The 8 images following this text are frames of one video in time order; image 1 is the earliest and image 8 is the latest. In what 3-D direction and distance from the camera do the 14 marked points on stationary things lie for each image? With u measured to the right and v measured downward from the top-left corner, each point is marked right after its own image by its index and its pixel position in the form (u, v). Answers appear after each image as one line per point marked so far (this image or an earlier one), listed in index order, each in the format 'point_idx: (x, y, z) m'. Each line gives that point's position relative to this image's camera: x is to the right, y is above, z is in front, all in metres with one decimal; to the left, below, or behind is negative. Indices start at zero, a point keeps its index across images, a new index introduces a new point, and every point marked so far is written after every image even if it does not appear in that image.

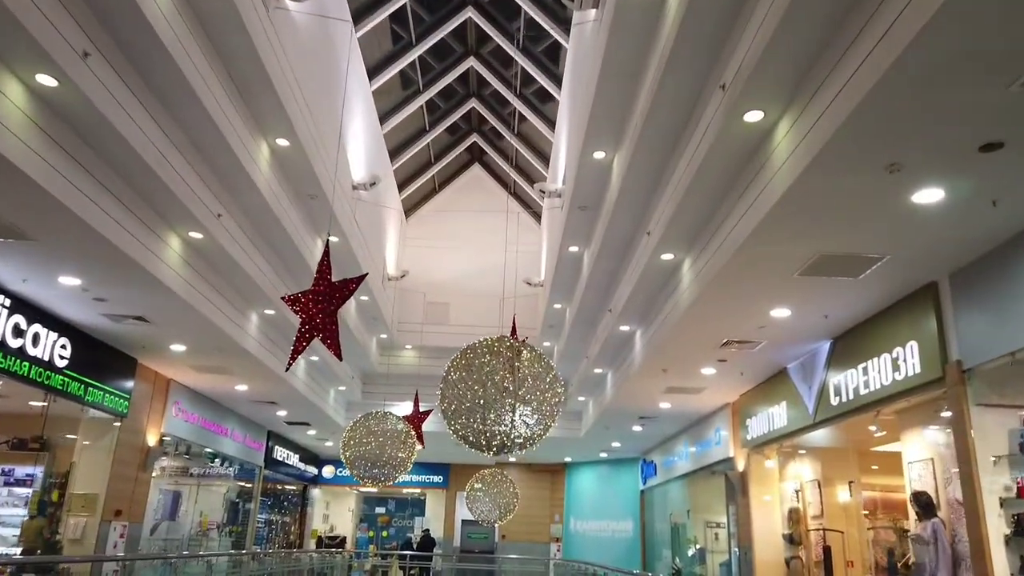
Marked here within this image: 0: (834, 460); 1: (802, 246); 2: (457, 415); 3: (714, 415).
0: (+3.6, -1.9, +8.5) m
1: (+2.1, +0.3, +5.5) m
2: (-0.4, -0.8, +5.0) m
3: (+3.0, -1.9, +11.5) m
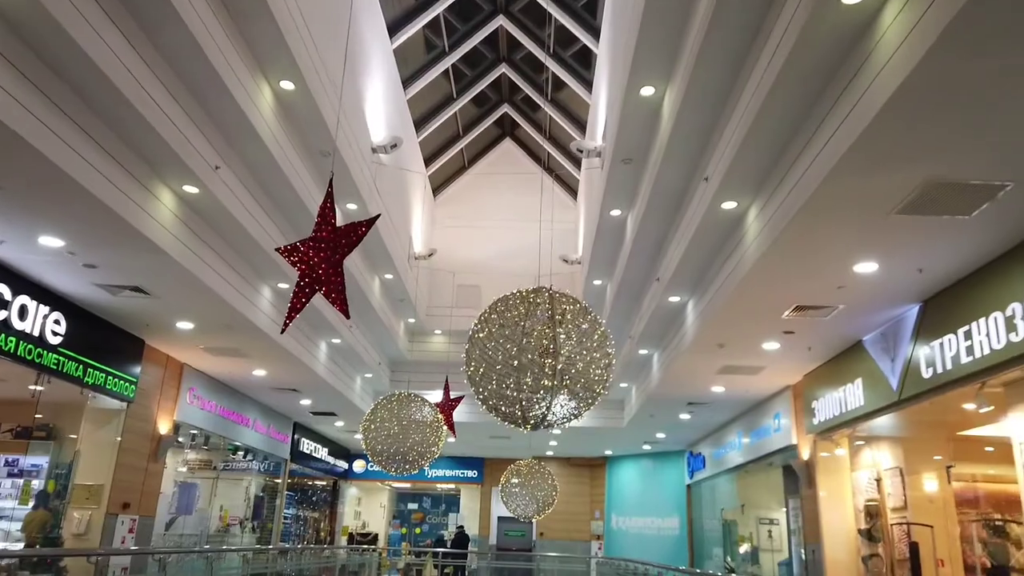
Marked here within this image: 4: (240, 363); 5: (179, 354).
0: (+4.0, -1.5, +7.5) m
1: (+2.3, +0.7, +4.5) m
2: (-0.2, -0.5, +4.1) m
3: (+3.6, -1.5, +10.4) m
4: (-3.5, -1.0, +9.8) m
5: (-4.1, -0.8, +9.4) m
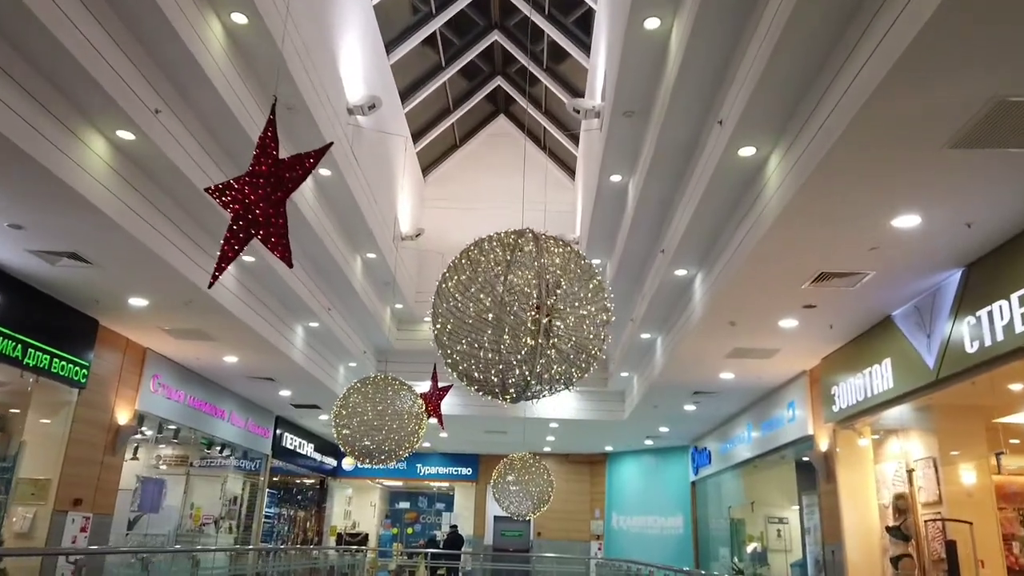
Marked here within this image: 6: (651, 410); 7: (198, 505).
0: (+3.9, -1.3, +6.7) m
1: (+2.2, +1.0, +3.7) m
2: (-0.3, -0.2, +3.4) m
3: (+3.5, -1.3, +9.7) m
4: (-3.6, -0.7, +9.1) m
5: (-4.2, -0.6, +8.7) m
6: (+2.2, -1.9, +12.0) m
7: (-4.7, -3.3, +11.4) m
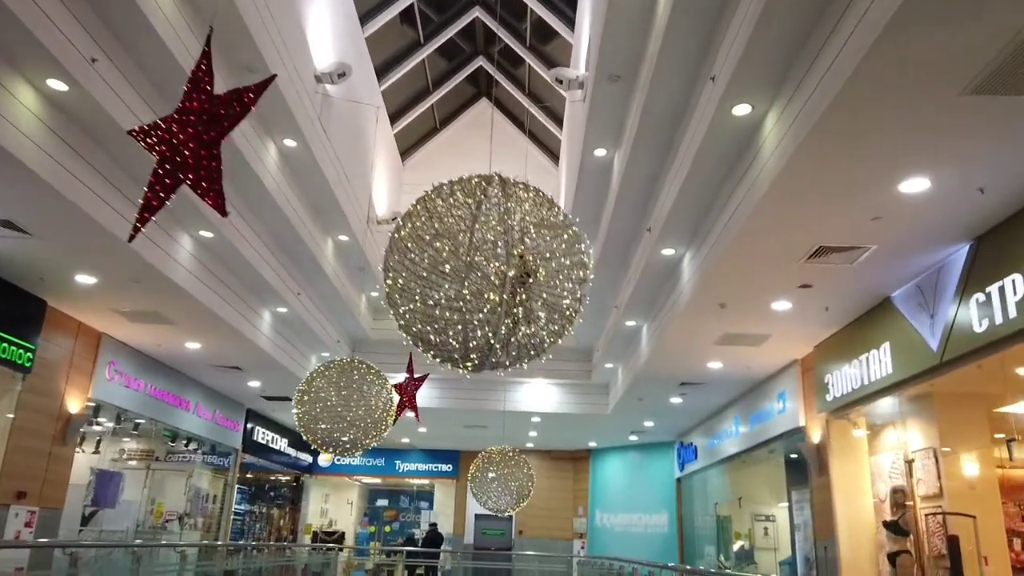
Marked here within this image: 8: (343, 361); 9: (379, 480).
0: (+3.7, -1.1, +6.3) m
1: (+2.0, +1.1, +3.3) m
2: (-0.4, 0.0, +2.9) m
3: (+3.2, -1.1, +9.3) m
4: (-3.9, -0.5, +8.5) m
5: (-4.5, -0.4, +8.1) m
6: (+1.9, -1.7, +11.5) m
7: (-5.0, -3.0, +10.9) m
8: (-1.4, -0.6, +6.4) m
9: (-3.3, -4.7, +18.6) m
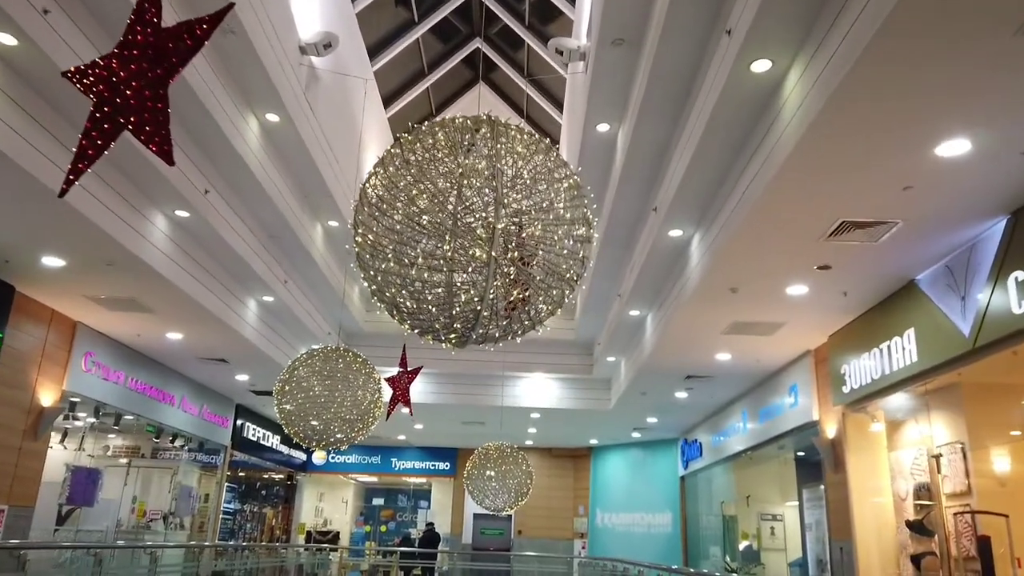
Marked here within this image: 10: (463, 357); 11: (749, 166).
0: (+3.6, -1.0, +5.9) m
1: (+2.0, +1.3, +2.9) m
2: (-0.4, +0.1, +2.5) m
3: (+3.2, -0.9, +8.8) m
4: (-3.9, -0.4, +8.1) m
5: (-4.5, -0.2, +7.7) m
6: (+1.8, -1.6, +11.1) m
7: (-5.0, -2.9, +10.5) m
8: (-1.5, -0.5, +6.0) m
9: (-3.3, -4.6, +18.1) m
10: (-0.8, -1.1, +12.2) m
11: (+1.6, +0.8, +5.1) m
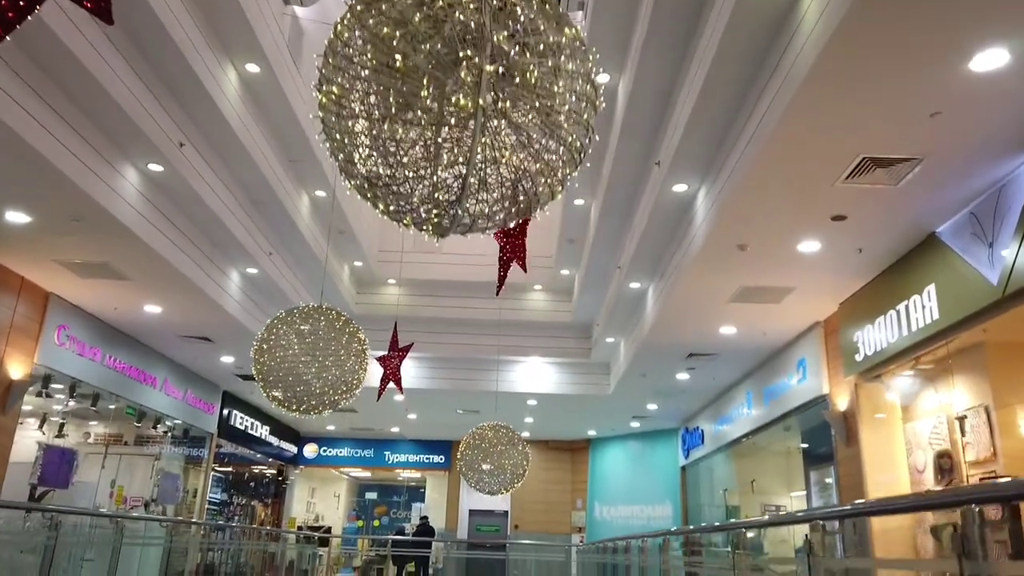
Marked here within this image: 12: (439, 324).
0: (+3.6, -0.6, +5.5) m
1: (+2.0, +1.6, +2.5) m
2: (-0.4, +0.5, +2.1) m
3: (+3.1, -0.6, +8.5) m
4: (-3.9, -0.1, +7.7) m
5: (-4.5, +0.1, +7.3) m
6: (+1.8, -1.3, +10.7) m
7: (-5.1, -2.6, +10.0) m
8: (-1.5, -0.2, +5.6) m
9: (-3.4, -4.3, +17.7) m
10: (-0.9, -0.8, +11.8) m
11: (+1.5, +1.2, +4.8) m
12: (-1.1, -0.6, +11.8) m
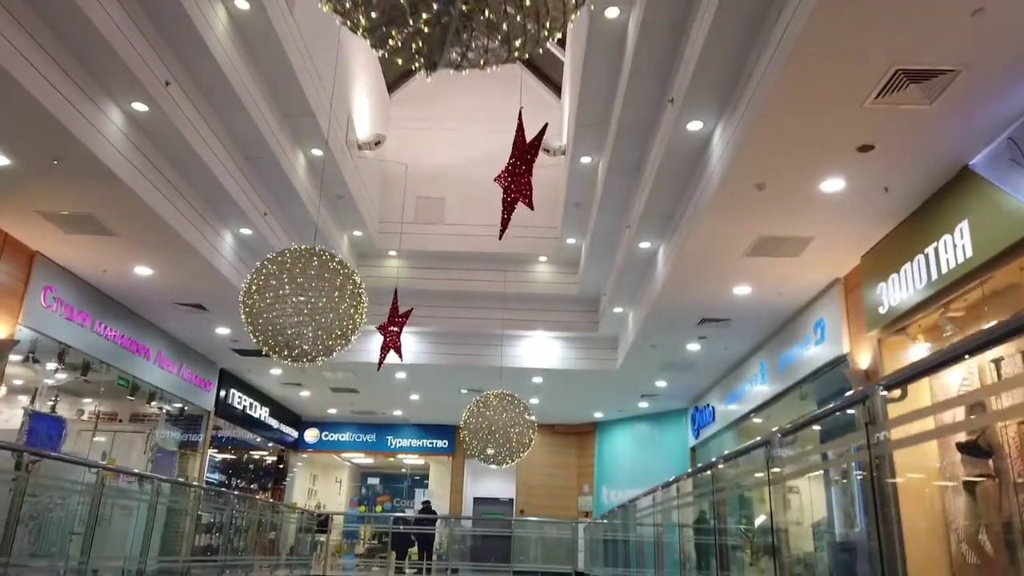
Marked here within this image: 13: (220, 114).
0: (+3.6, -0.2, +5.2) m
1: (+2.0, +2.1, +2.2) m
2: (-0.4, +0.9, +1.8) m
3: (+3.2, -0.2, +8.1) m
4: (-3.9, +0.3, +7.4) m
5: (-4.5, +0.5, +7.0) m
6: (+1.9, -0.9, +10.4) m
7: (-5.0, -2.2, +9.7) m
8: (-1.5, +0.3, +5.3) m
9: (-3.3, -3.9, +17.4) m
10: (-0.8, -0.4, +11.5) m
11: (+1.6, +1.6, +4.4) m
12: (-1.1, -0.2, +11.5) m
13: (-2.6, +1.5, +6.7) m
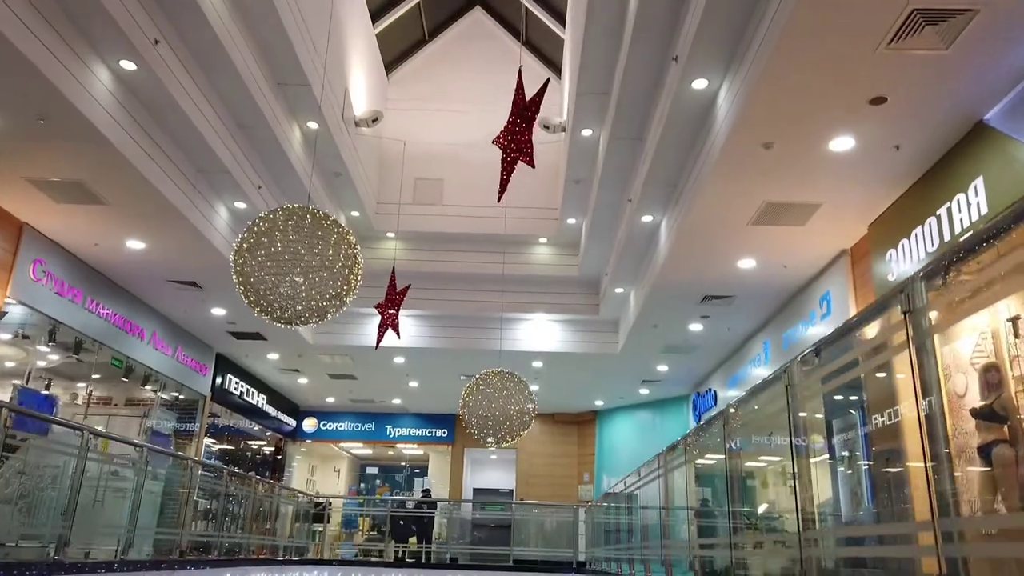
0: (+3.6, +0.1, +5.0) m
1: (+2.0, +2.3, +2.0) m
2: (-0.4, +1.2, +1.6) m
3: (+3.2, +0.1, +8.0) m
4: (-3.9, +0.6, +7.2) m
5: (-4.5, +0.8, +6.8) m
6: (+1.8, -0.6, +10.2) m
7: (-5.0, -1.9, +9.6) m
8: (-1.5, +0.5, +5.1) m
9: (-3.3, -3.7, +17.2) m
10: (-0.8, -0.1, +11.3) m
11: (+1.6, +1.8, +4.3) m
12: (-1.1, +0.1, +11.3) m
13: (-2.6, +1.8, +6.6) m
